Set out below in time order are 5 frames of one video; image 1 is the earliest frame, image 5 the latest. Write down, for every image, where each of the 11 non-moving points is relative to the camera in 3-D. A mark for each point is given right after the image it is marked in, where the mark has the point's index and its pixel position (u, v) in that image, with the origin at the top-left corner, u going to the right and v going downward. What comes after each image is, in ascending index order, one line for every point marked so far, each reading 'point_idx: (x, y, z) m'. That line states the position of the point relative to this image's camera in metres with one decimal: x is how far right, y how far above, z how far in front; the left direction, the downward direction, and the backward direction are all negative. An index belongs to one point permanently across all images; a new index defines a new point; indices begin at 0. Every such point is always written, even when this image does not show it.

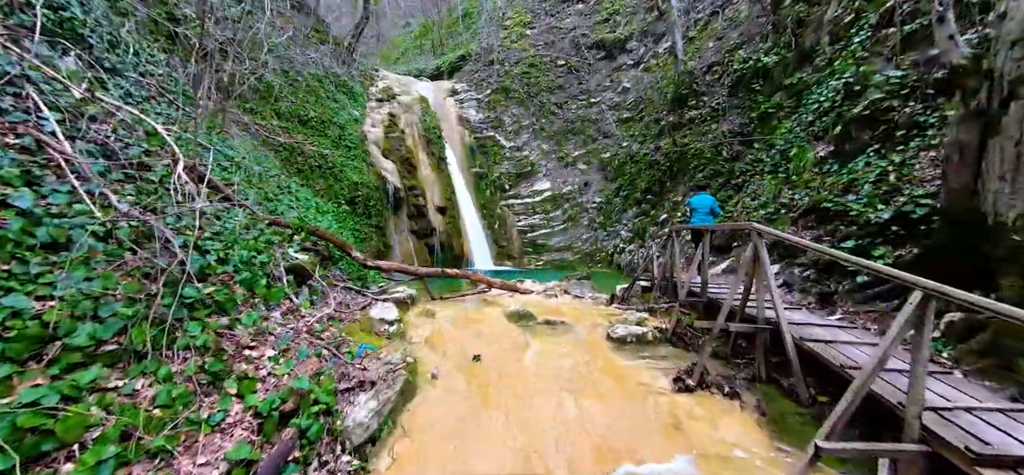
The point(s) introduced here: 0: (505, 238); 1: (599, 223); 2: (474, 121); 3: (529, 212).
0: (-0.3, 0.0, +15.5) m
1: (+3.3, +0.5, +14.7) m
2: (-1.8, +5.4, +18.2) m
3: (+0.7, +1.0, +15.8) m
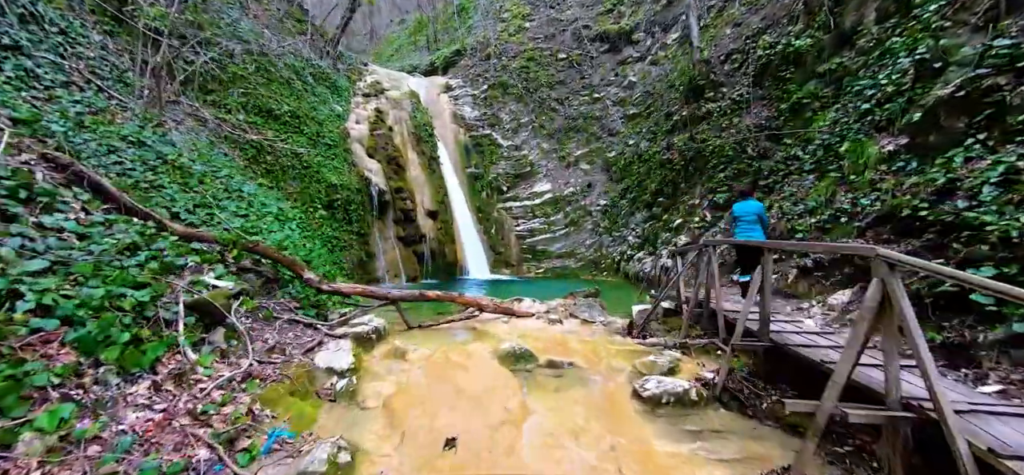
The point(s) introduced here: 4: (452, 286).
0: (-0.4, -0.2, +14.3) m
1: (+3.2, +0.3, +13.5) m
2: (-1.9, +5.2, +17.0) m
3: (+0.6, +0.8, +14.7) m
4: (-1.6, -1.4, +10.9) m
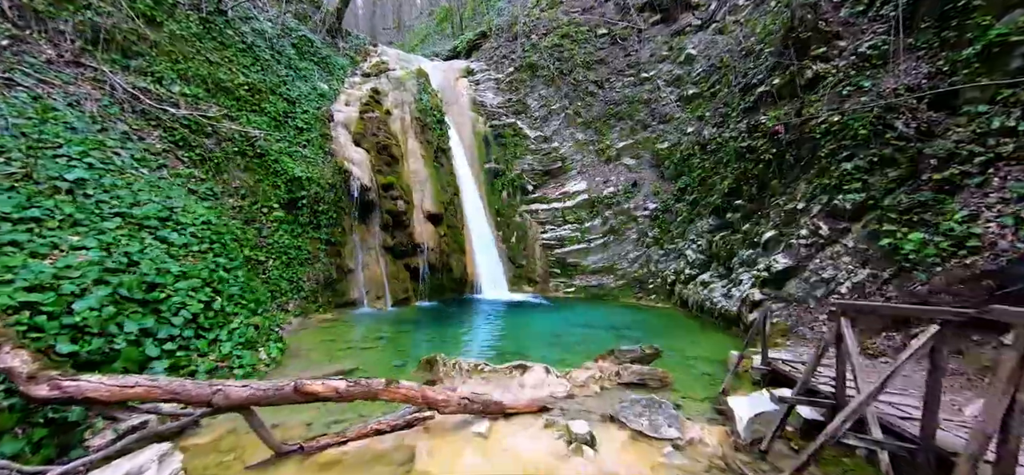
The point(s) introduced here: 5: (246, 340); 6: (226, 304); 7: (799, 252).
0: (+0.4, -0.5, +11.7) m
1: (+3.9, 0.0, +10.6) m
2: (-0.8, +4.9, +14.6) m
3: (+1.4, +0.5, +12.0) m
4: (-1.2, -1.6, +8.4) m
5: (-2.7, -1.0, +3.9) m
6: (-3.0, -0.7, +4.0) m
7: (+4.6, -0.2, +6.3) m
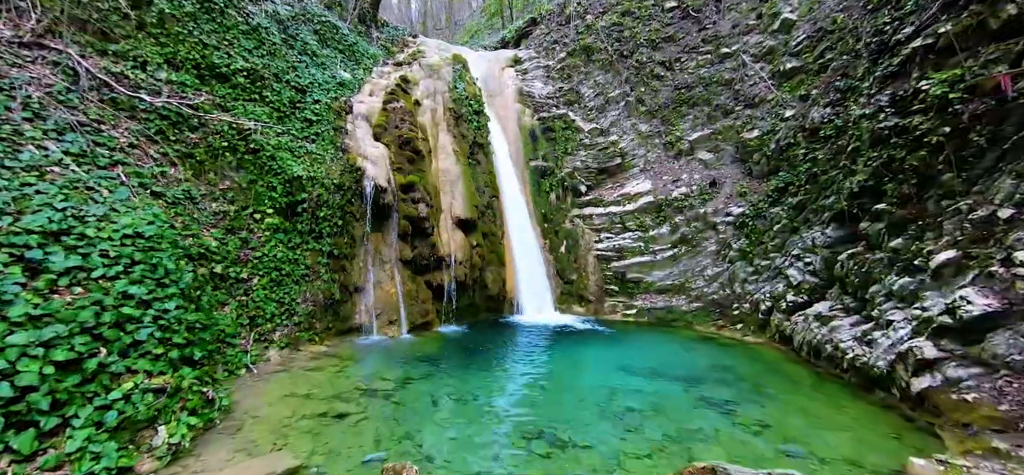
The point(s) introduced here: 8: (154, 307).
0: (+1.6, -0.8, +9.9) m
1: (+4.9, -0.3, +8.3) m
2: (+0.9, +4.7, +12.9) m
3: (+2.6, +0.2, +10.0) m
4: (-0.4, -1.8, +6.8) m
5: (-2.5, -1.2, +2.6) m
6: (-2.8, -0.9, +2.8) m
7: (+5.0, -0.5, +3.9) m
8: (-3.0, -0.6, +3.3) m
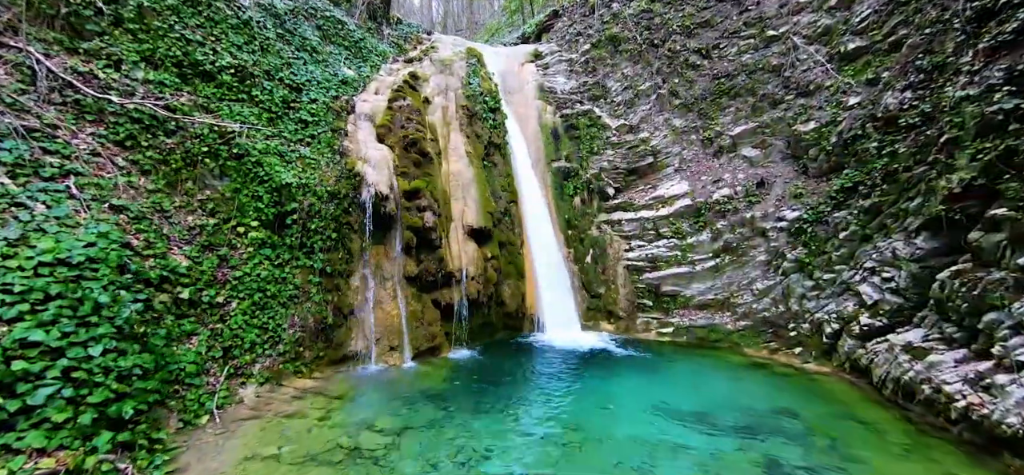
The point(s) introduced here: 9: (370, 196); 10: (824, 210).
0: (+2.0, -1.0, +8.9) m
1: (+5.3, -0.5, +7.1) m
2: (+1.5, +4.5, +12.0) m
3: (+3.1, +0.1, +9.0) m
4: (-0.1, -2.0, +6.0) m
5: (-2.5, -1.4, +1.9) m
6: (-2.8, -1.1, +2.1) m
7: (+5.0, -0.6, +2.7) m
8: (-3.0, -0.8, +2.6) m
9: (-2.2, +0.6, +6.0) m
10: (+5.7, +0.5, +7.1) m
